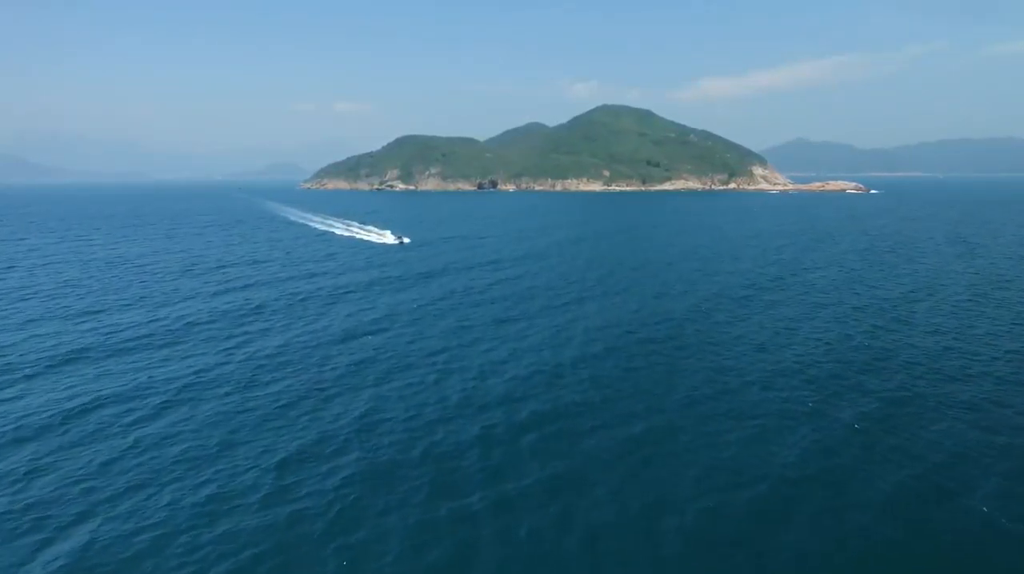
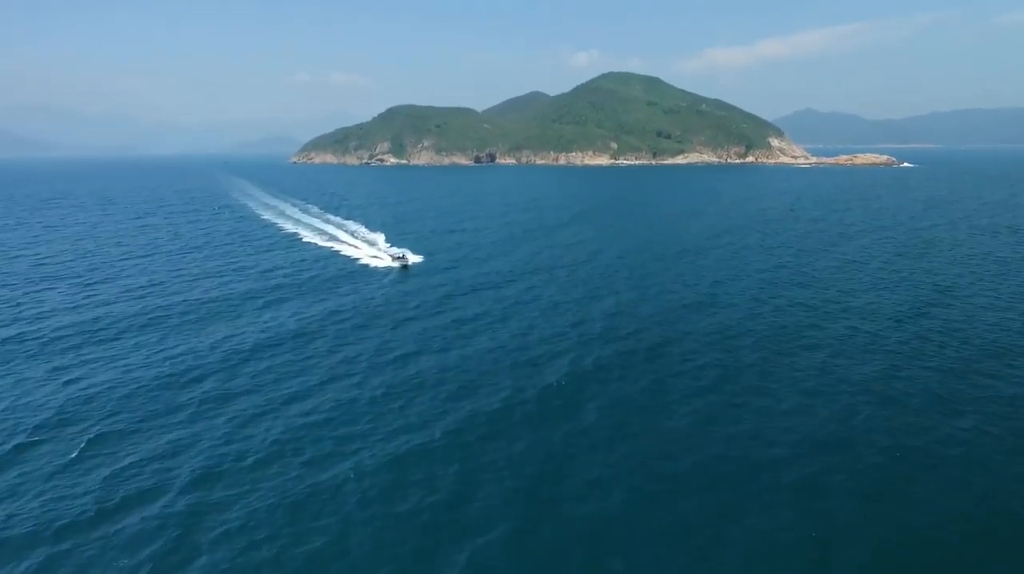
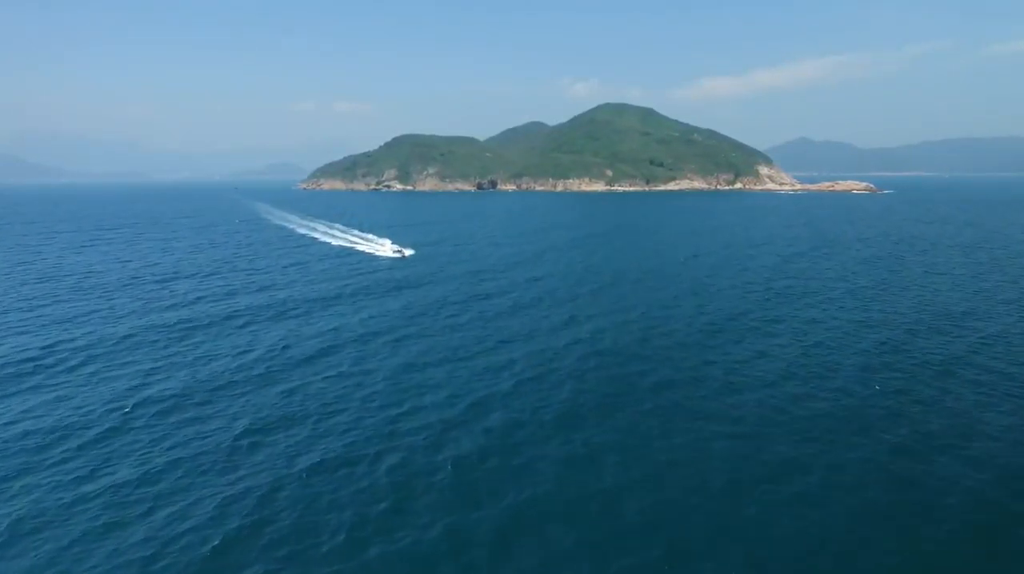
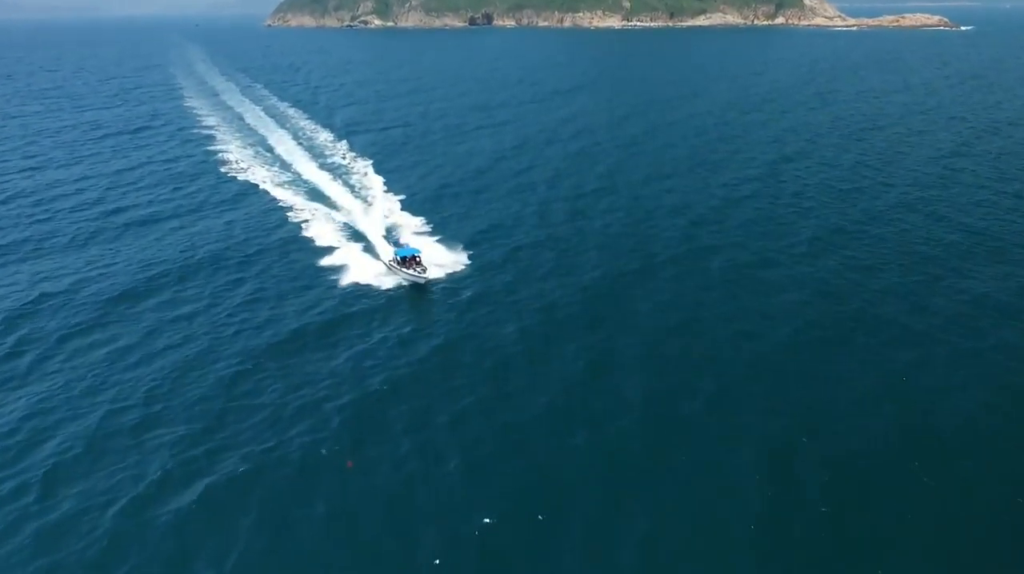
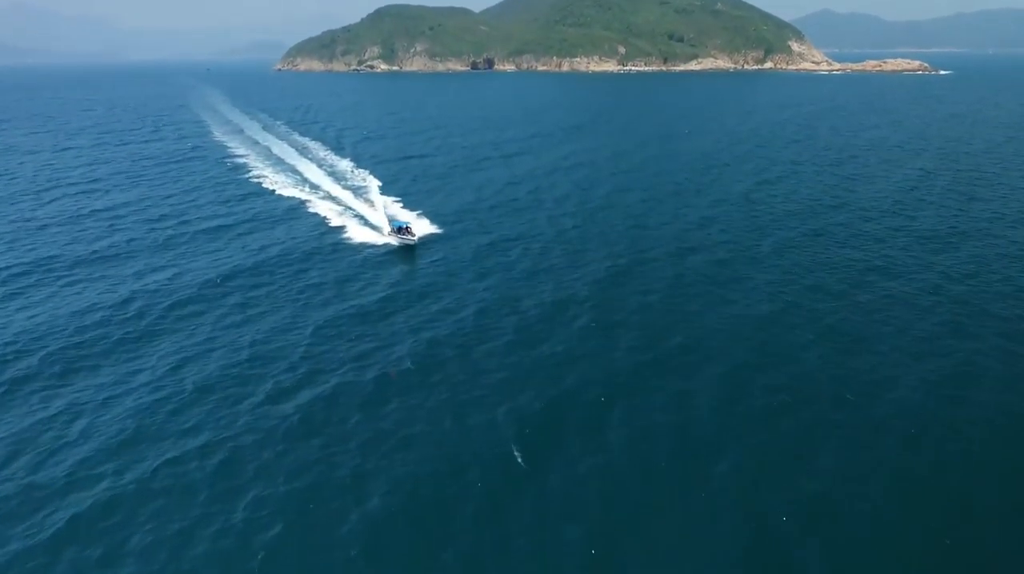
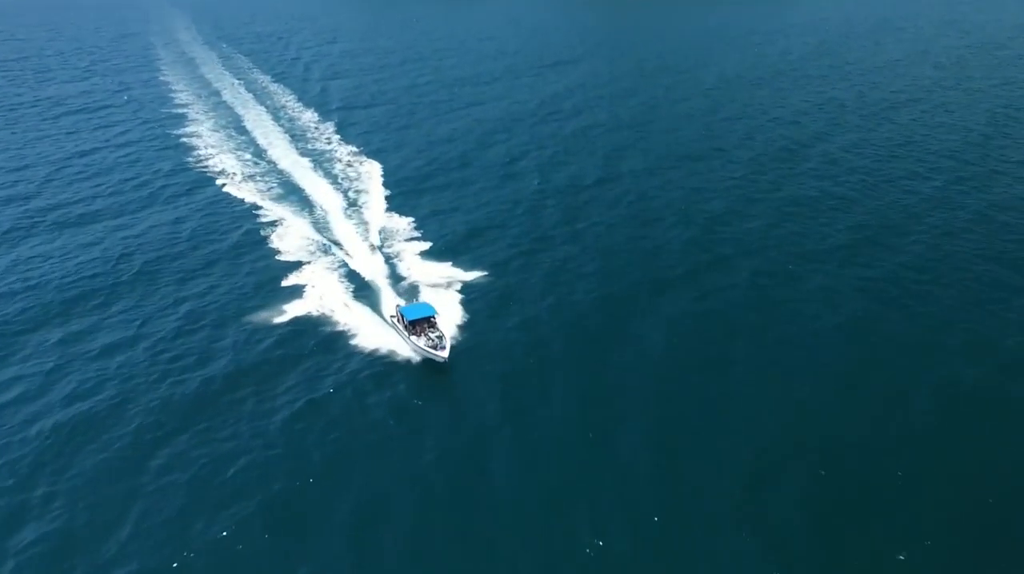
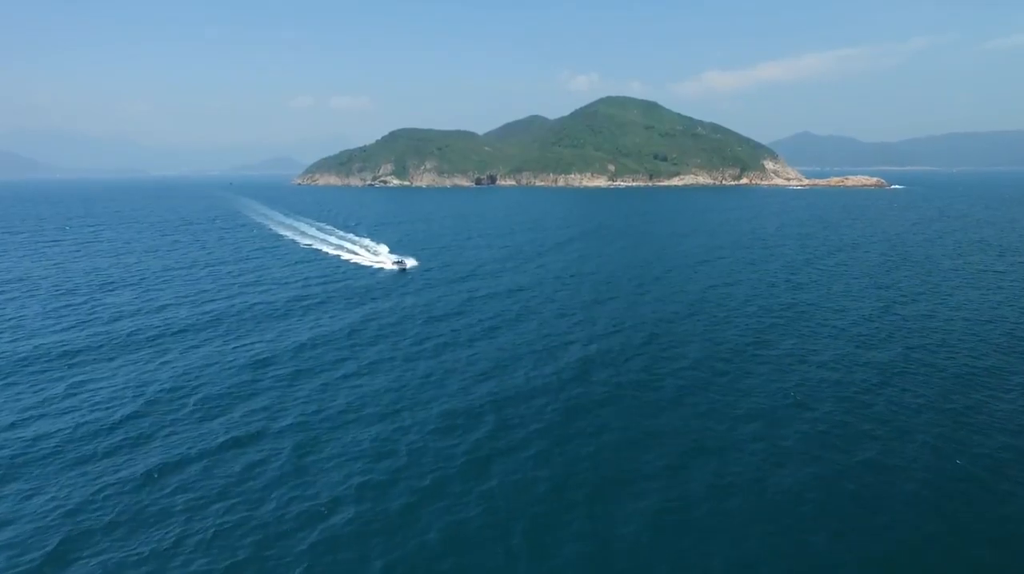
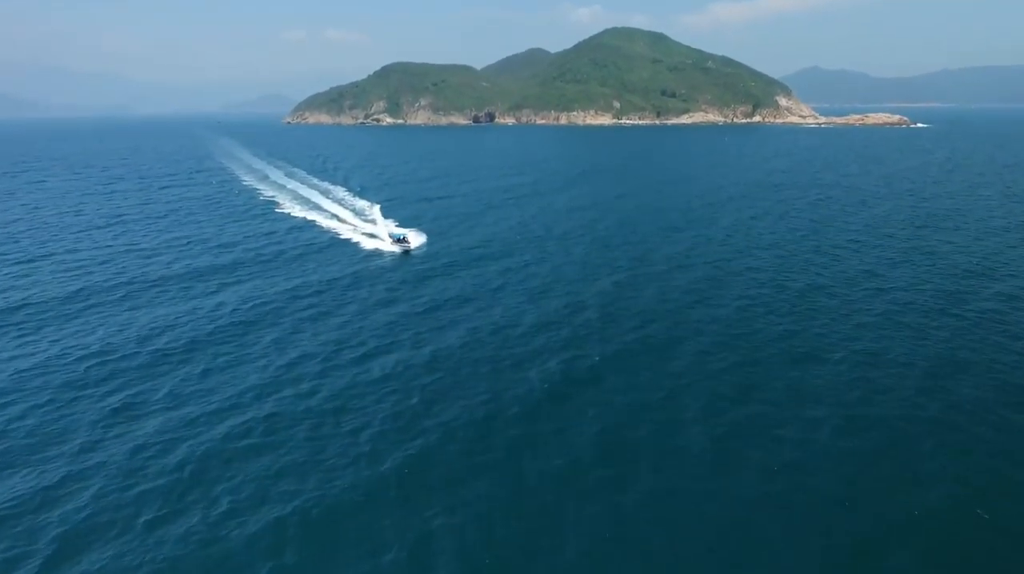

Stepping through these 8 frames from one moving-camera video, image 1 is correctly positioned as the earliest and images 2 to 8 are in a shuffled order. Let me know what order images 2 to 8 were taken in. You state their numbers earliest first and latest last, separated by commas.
3, 7, 2, 8, 5, 4, 6
